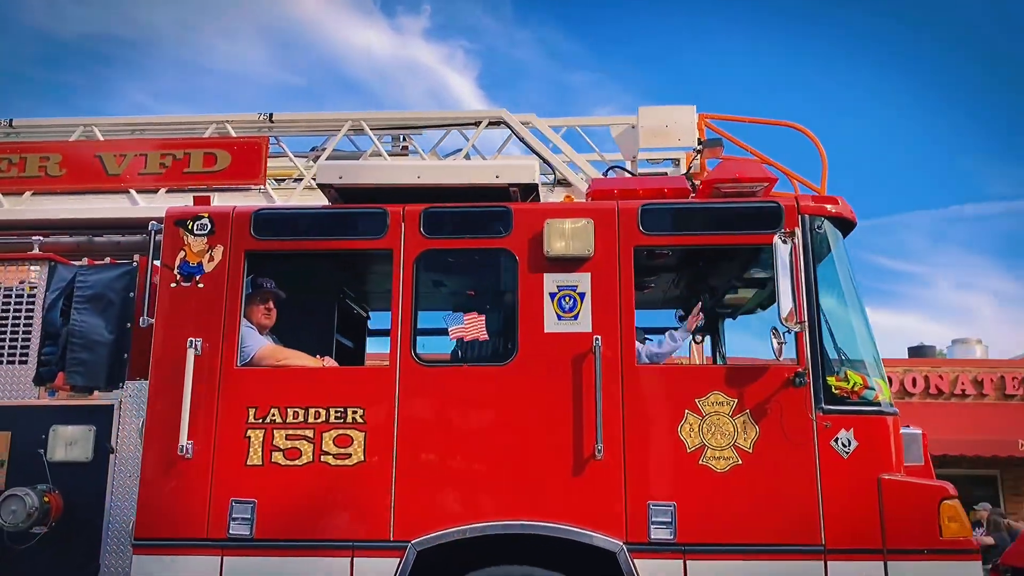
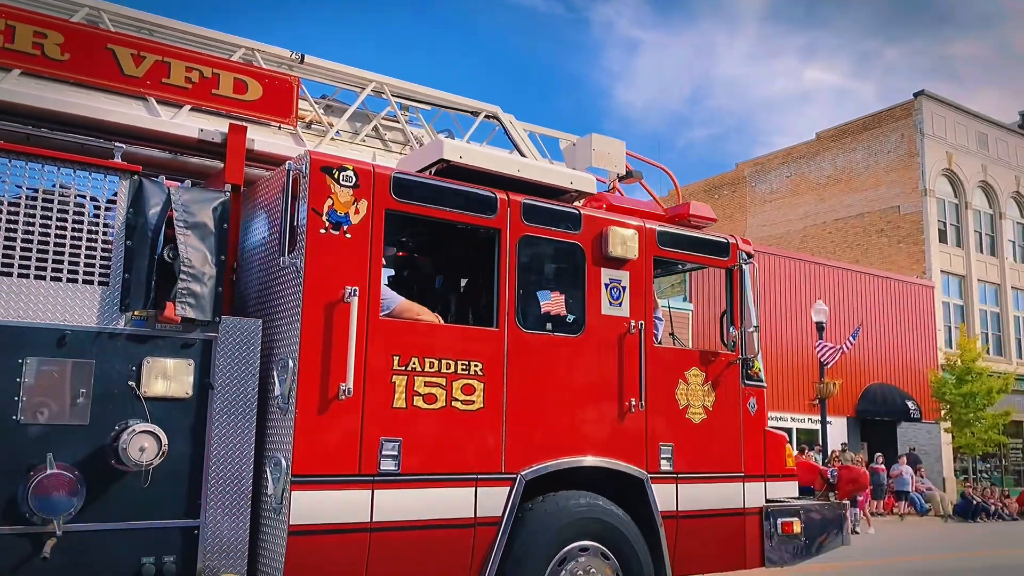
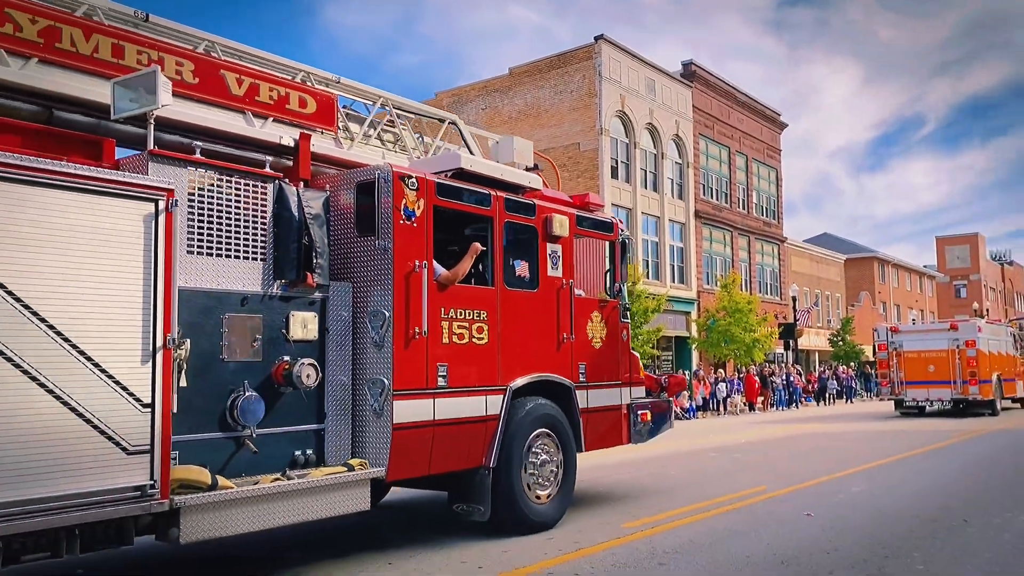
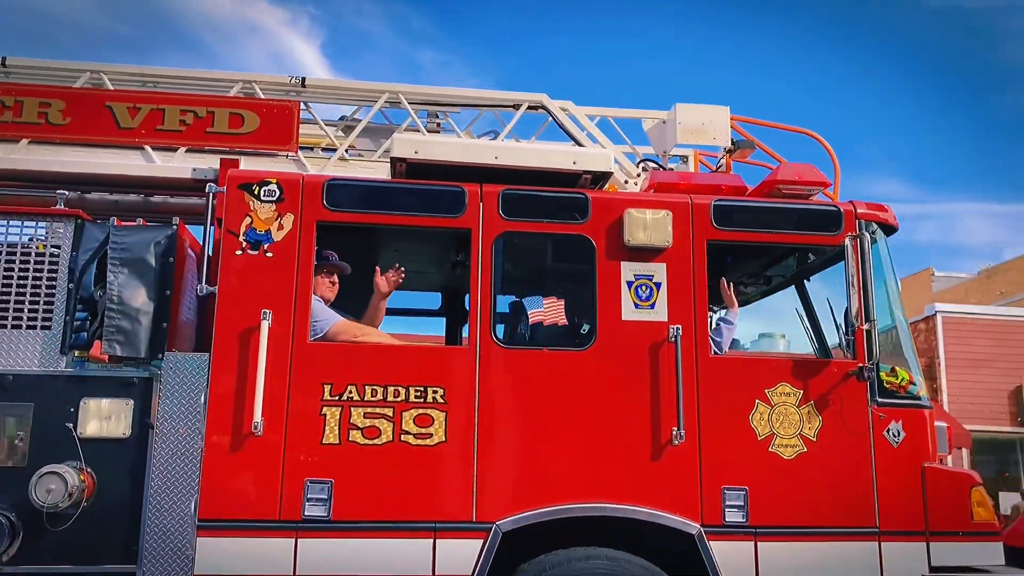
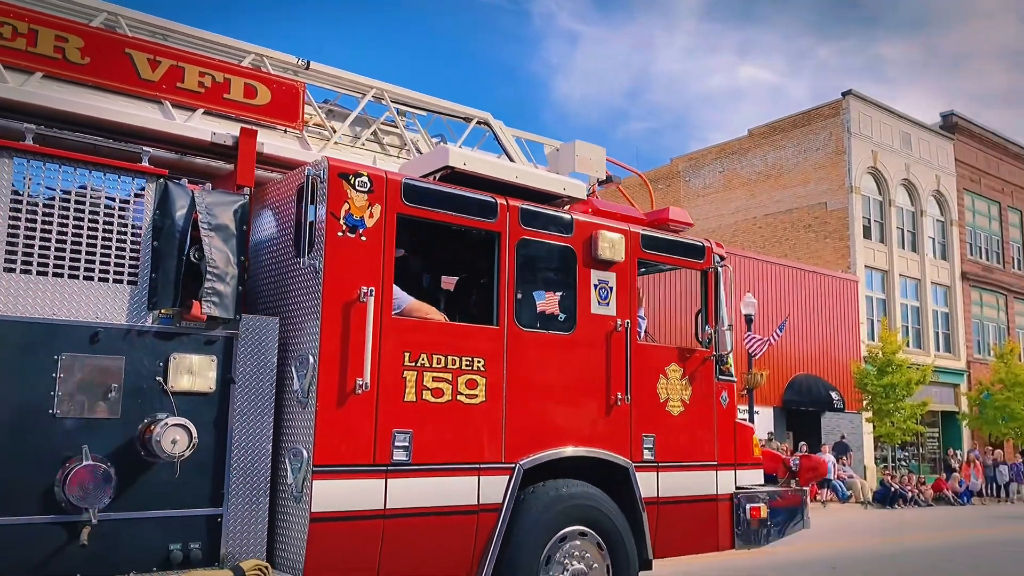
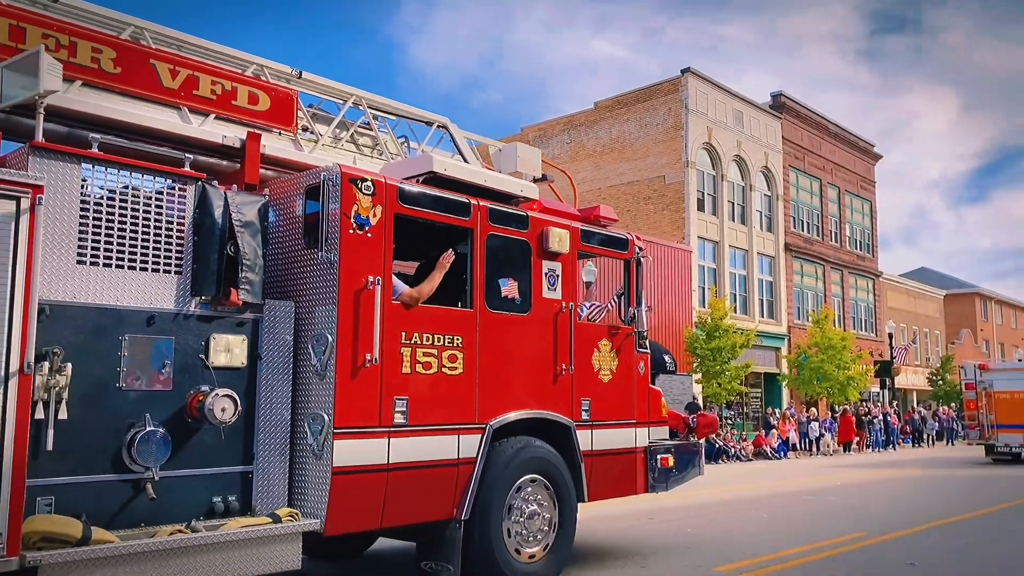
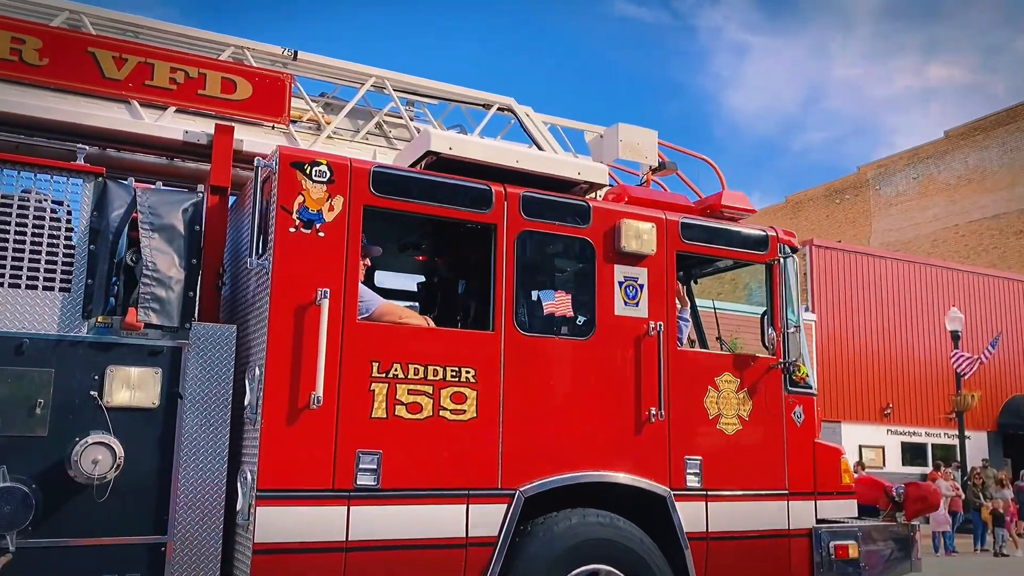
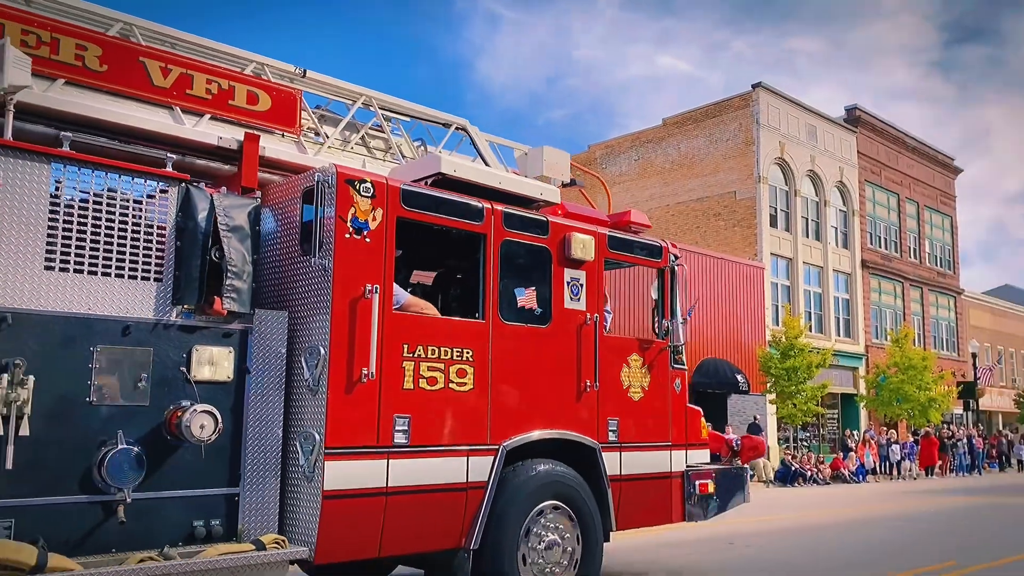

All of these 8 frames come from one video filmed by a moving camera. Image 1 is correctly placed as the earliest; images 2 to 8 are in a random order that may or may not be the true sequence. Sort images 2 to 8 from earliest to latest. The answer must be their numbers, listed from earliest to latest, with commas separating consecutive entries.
4, 7, 2, 5, 8, 6, 3
